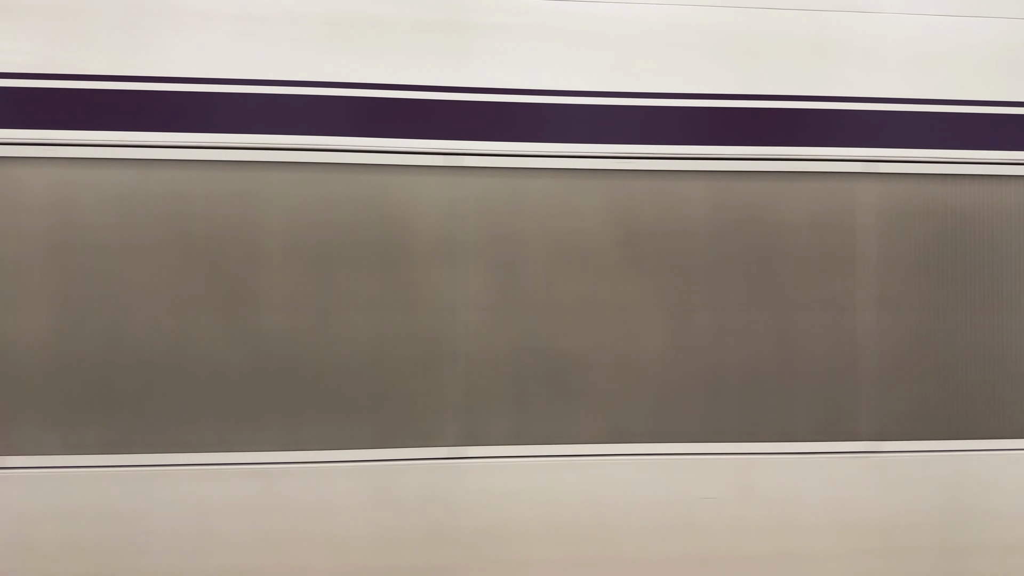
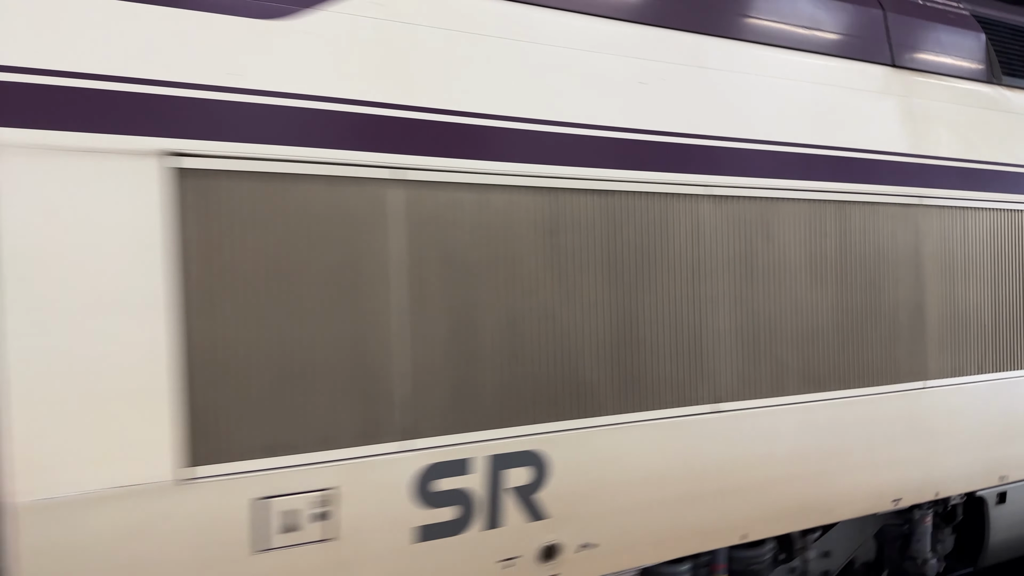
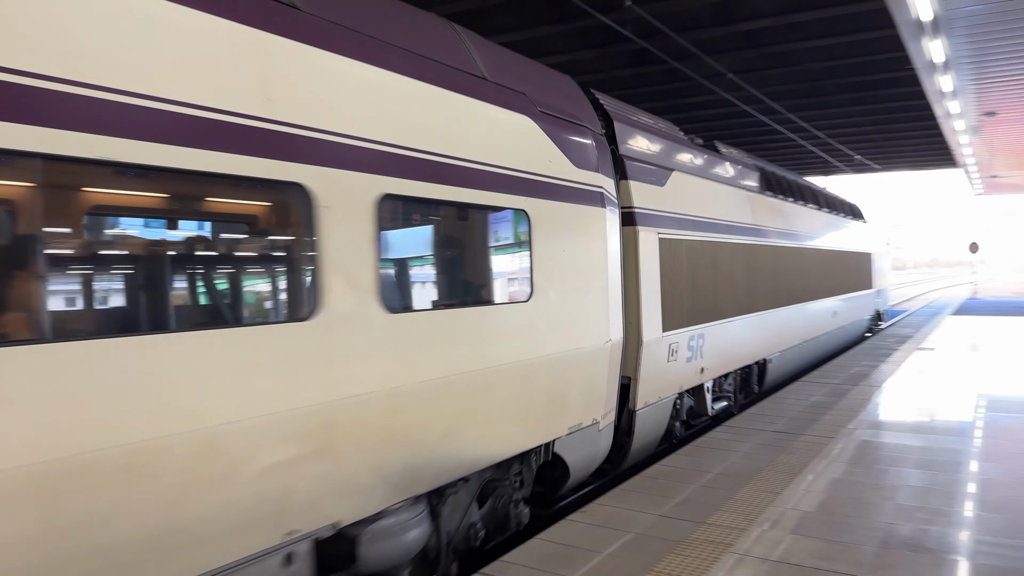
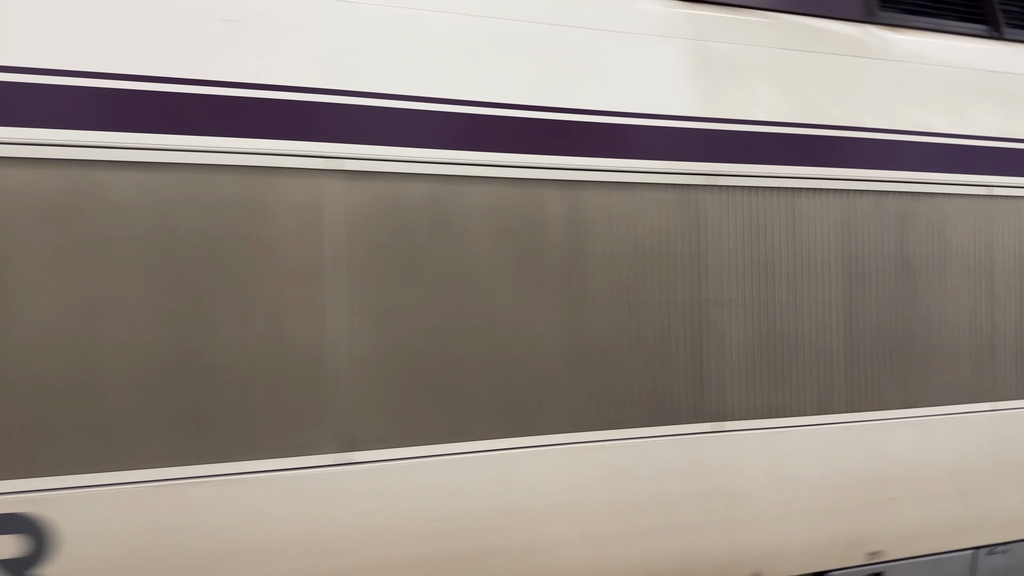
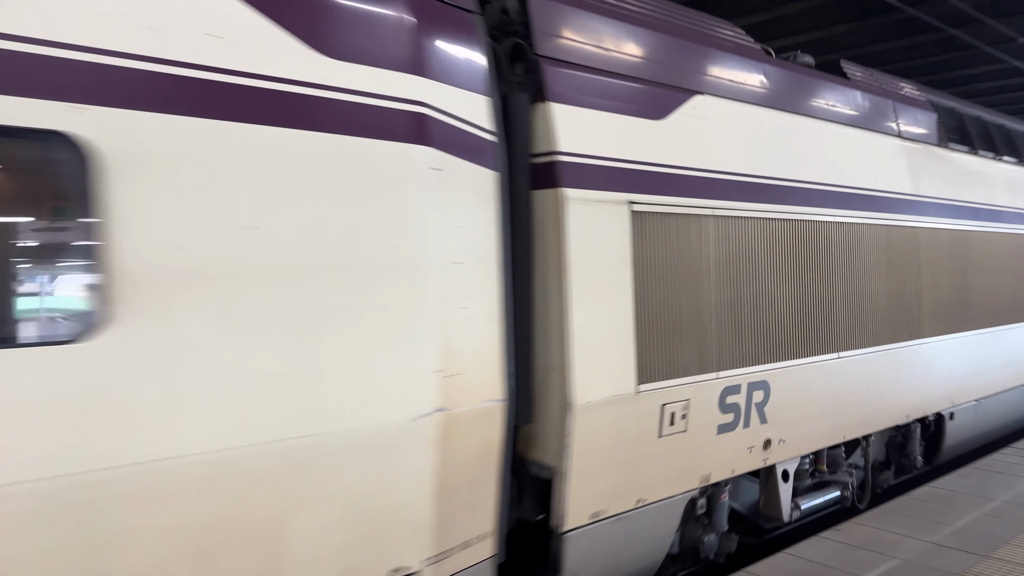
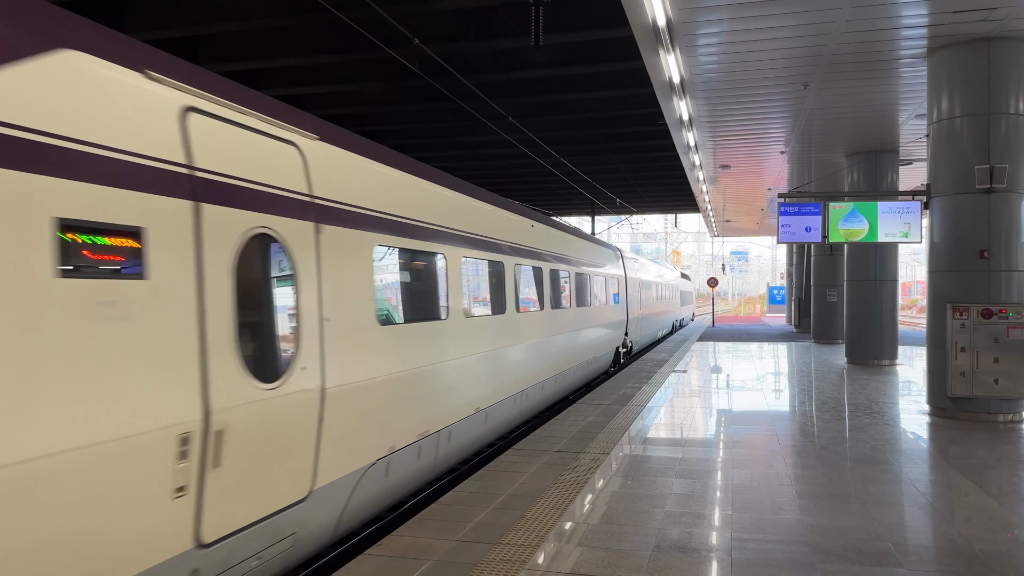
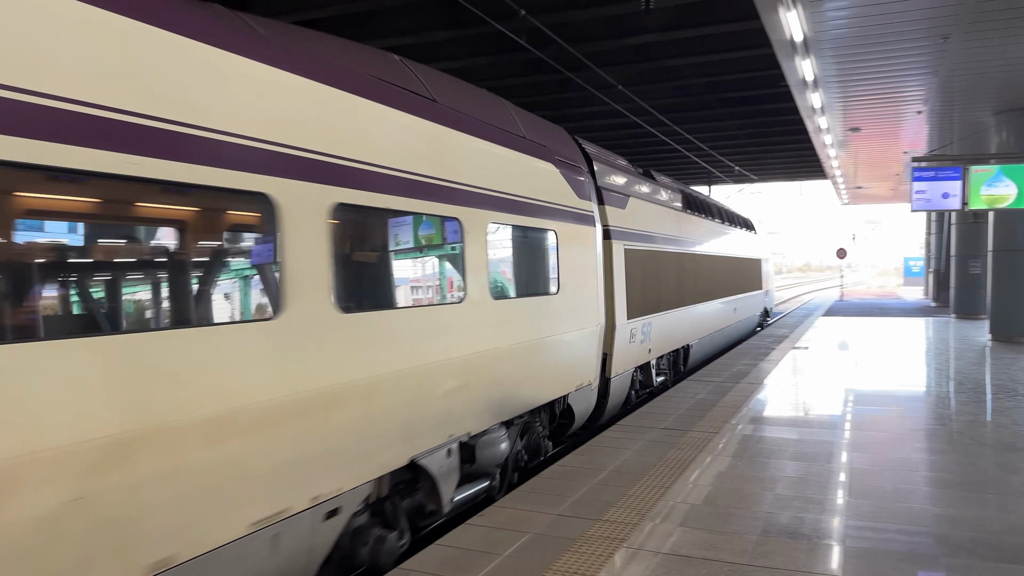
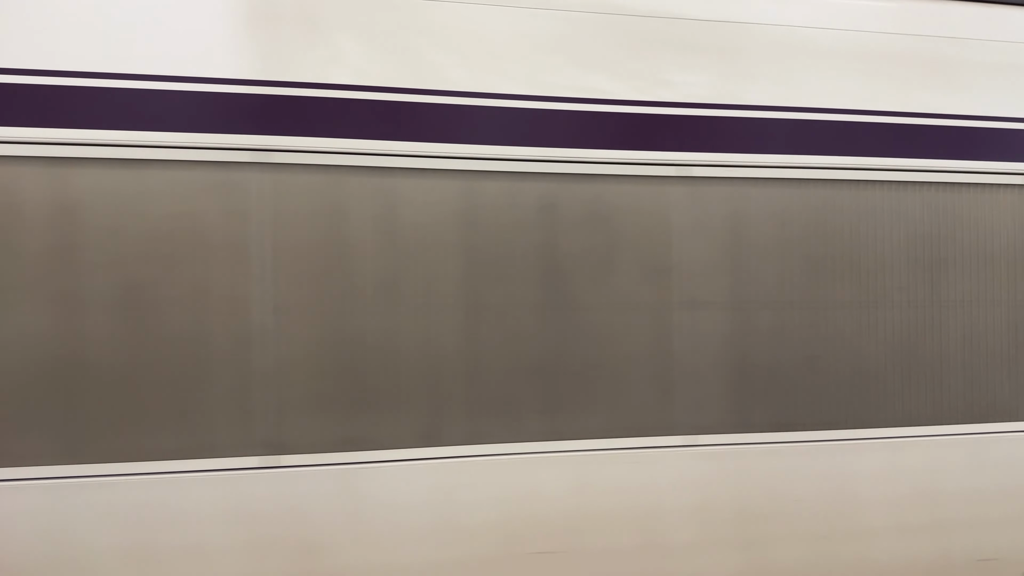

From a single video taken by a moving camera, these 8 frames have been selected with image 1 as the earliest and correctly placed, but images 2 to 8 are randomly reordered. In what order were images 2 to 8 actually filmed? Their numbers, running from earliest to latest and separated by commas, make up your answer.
8, 4, 2, 5, 3, 7, 6
